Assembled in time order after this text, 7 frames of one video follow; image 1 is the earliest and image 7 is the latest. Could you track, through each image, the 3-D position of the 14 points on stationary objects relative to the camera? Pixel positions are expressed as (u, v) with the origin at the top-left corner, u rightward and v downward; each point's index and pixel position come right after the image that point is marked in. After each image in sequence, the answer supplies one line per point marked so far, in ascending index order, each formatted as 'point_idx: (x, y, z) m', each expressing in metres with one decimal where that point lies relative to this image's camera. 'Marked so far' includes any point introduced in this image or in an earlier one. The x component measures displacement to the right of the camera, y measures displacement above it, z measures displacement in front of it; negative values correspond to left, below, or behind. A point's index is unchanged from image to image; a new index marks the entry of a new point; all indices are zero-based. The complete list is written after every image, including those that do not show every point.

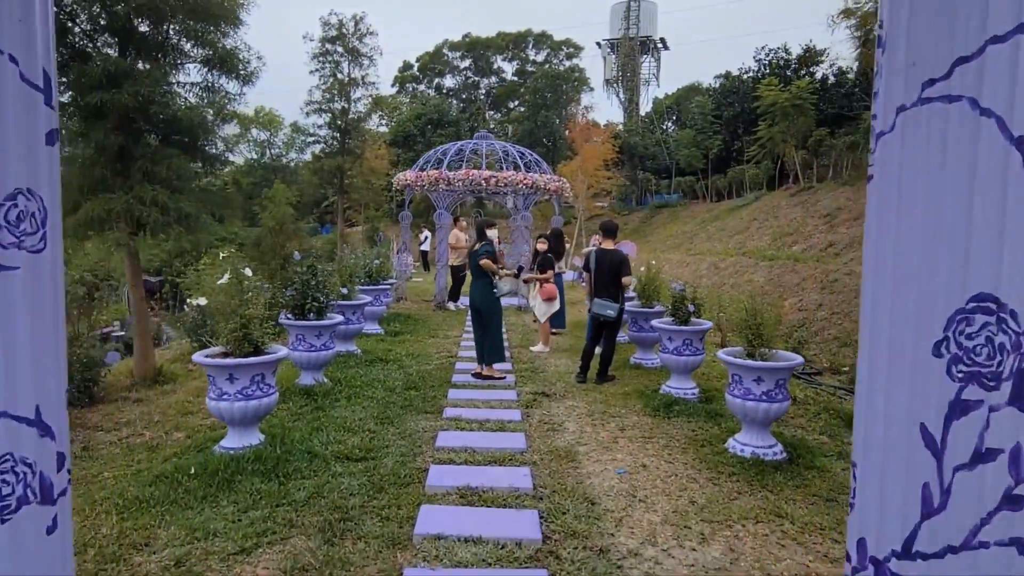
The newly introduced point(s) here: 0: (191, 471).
0: (-1.9, -1.1, +3.6) m
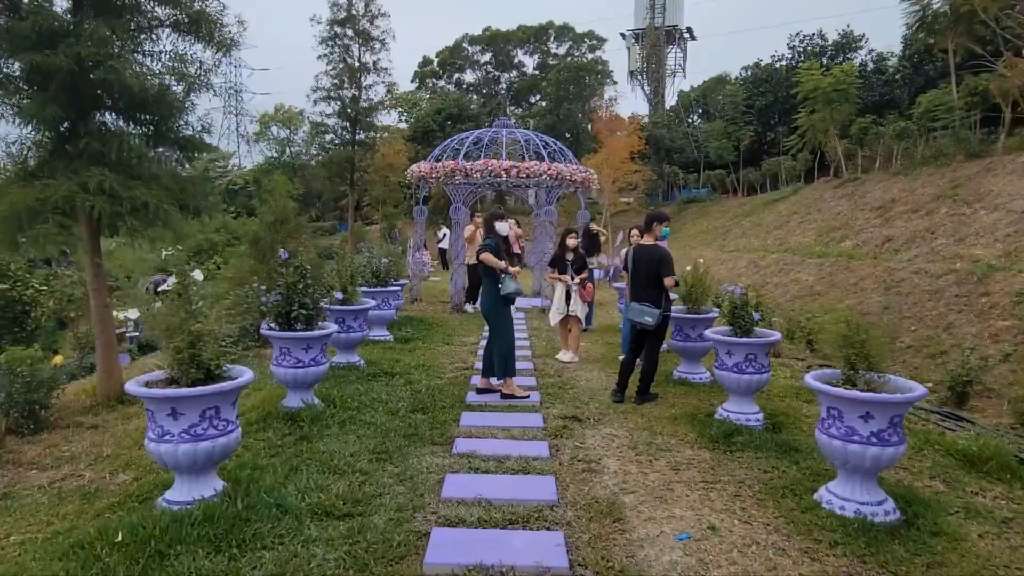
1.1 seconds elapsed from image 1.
0: (-1.8, -1.1, +2.8) m
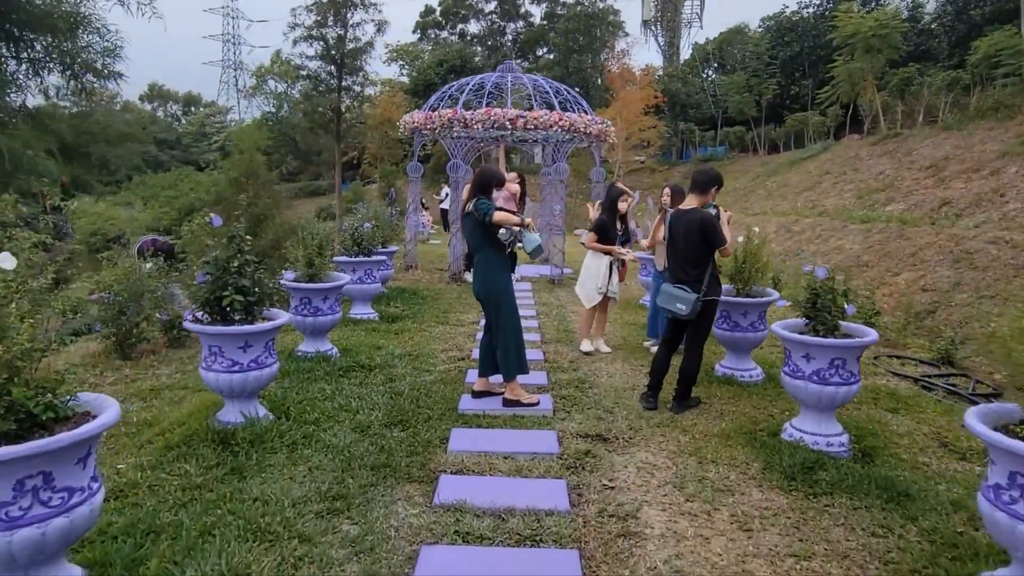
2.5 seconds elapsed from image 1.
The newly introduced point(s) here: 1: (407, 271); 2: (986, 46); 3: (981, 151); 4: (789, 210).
0: (-1.7, -1.1, +1.7) m
1: (-1.8, +0.3, +10.4) m
2: (+10.2, +5.2, +13.3) m
3: (+8.0, +2.3, +10.5) m
4: (+6.0, +1.7, +13.3) m
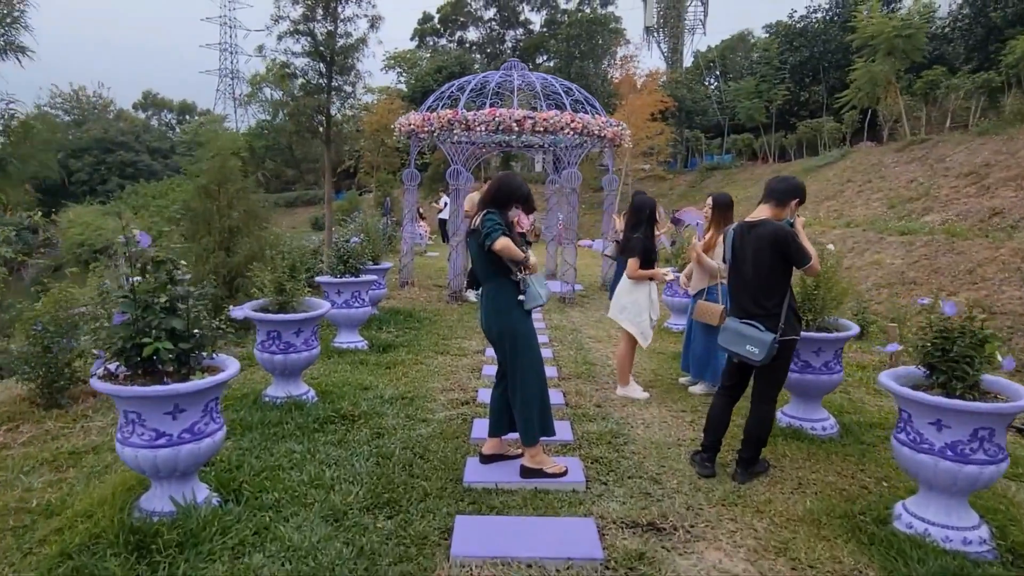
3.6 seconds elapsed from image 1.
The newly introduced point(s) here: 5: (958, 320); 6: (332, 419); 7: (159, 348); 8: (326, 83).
0: (-1.6, -1.3, +0.8) m
1: (-1.7, 0.0, +9.5) m
2: (+10.3, +4.9, +12.5) m
3: (+8.0, +2.1, +9.7) m
4: (+6.0, +1.4, +12.5) m
5: (+1.9, -0.1, +2.6) m
6: (-1.1, -0.8, +3.9) m
7: (-1.4, -0.2, +2.5) m
8: (-3.0, +3.2, +9.8) m
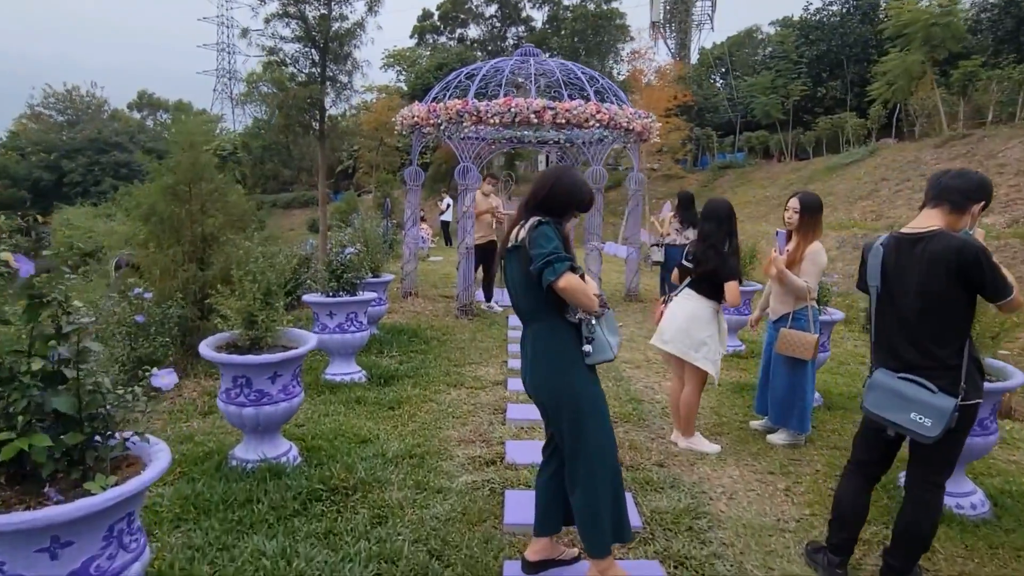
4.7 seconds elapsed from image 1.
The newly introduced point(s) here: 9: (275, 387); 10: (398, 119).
0: (-1.4, -1.4, -0.2) m
1: (-1.5, -0.2, +8.6) m
2: (+10.5, +4.8, +11.6) m
3: (+8.3, +1.9, +8.7) m
4: (+6.2, +1.2, +11.5) m
5: (+2.1, -0.3, +1.7) m
6: (-0.9, -1.0, +2.9) m
7: (-1.2, -0.4, +1.6) m
8: (-2.8, +3.1, +8.9) m
9: (-1.2, -0.5, +3.1) m
10: (-1.5, +2.1, +7.8) m
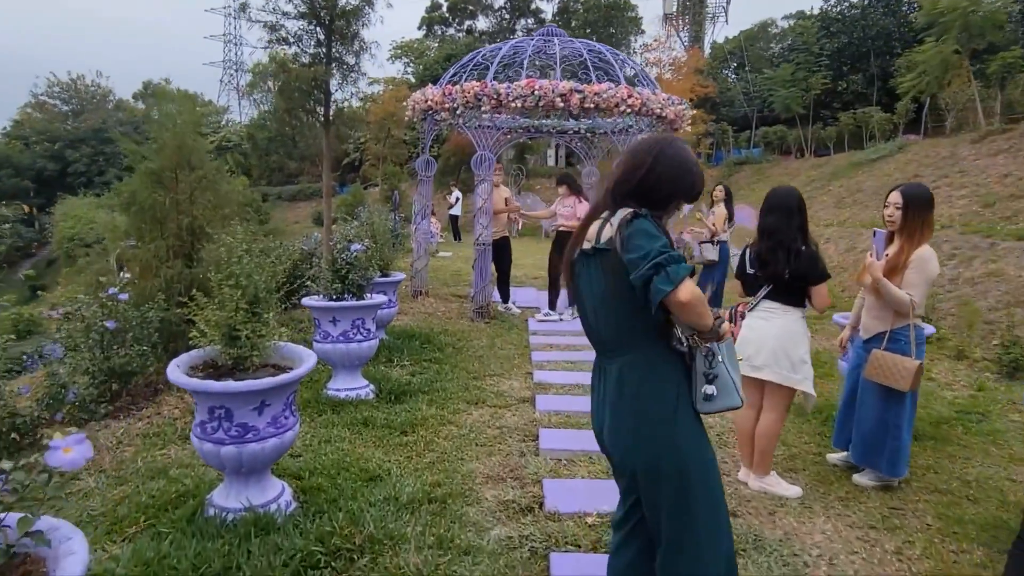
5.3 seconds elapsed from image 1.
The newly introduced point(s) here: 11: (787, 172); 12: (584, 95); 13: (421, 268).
0: (-1.3, -1.5, -0.8) m
1: (-1.2, -0.1, +8.0) m
2: (+10.8, +4.7, +10.9) m
3: (+8.5, +1.8, +8.0) m
4: (+6.5, +1.2, +10.8) m
5: (+2.3, -0.4, +1.0) m
6: (-0.7, -1.0, +2.3) m
7: (-1.0, -0.4, +1.0) m
8: (-2.5, +3.1, +8.2) m
9: (-1.0, -0.5, +2.5) m
10: (-1.2, +2.1, +7.2) m
11: (+8.7, +3.6, +19.3) m
12: (+0.7, +2.0, +6.3) m
13: (-1.2, +0.3, +8.1) m
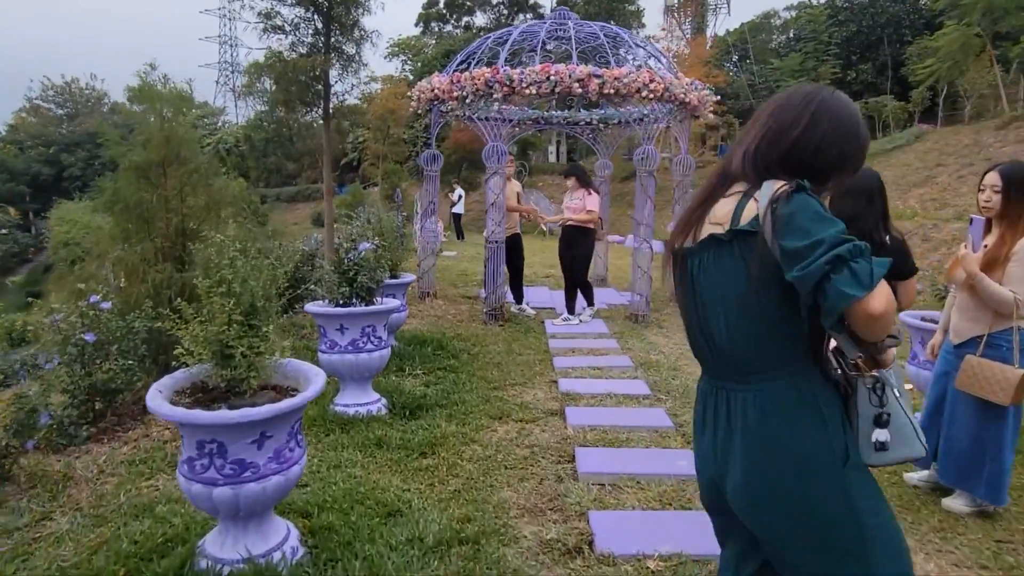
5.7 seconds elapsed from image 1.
0: (-1.1, -1.5, -1.2) m
1: (-1.1, -0.2, +7.5) m
2: (+10.9, +4.9, +10.4) m
3: (+8.6, +2.0, +7.6) m
4: (+6.7, +1.3, +10.4) m
5: (+2.5, -0.3, +0.6) m
6: (-0.6, -1.0, +1.9) m
7: (-0.9, -0.5, +0.5) m
8: (-2.4, +3.1, +7.8) m
9: (-0.8, -0.5, +2.1) m
10: (-1.1, +2.1, +6.8) m
11: (+8.8, +3.8, +18.9) m
12: (+0.9, +2.0, +5.9) m
13: (-1.1, +0.3, +7.7) m
